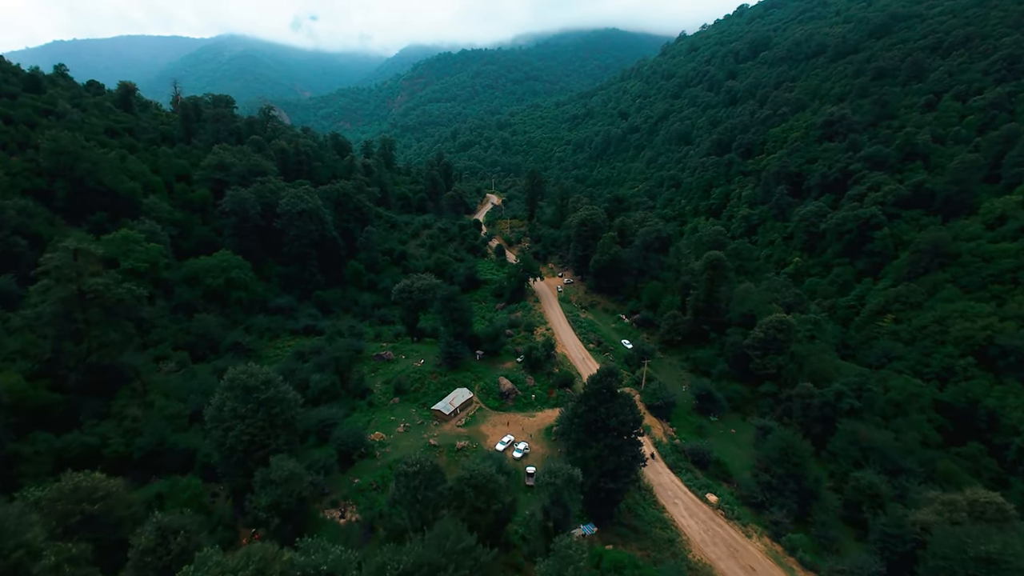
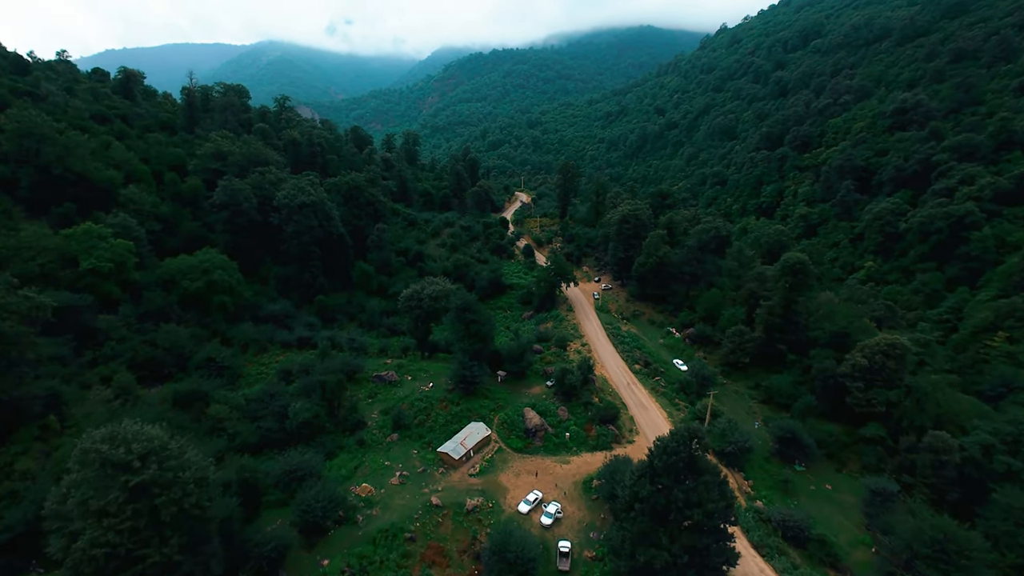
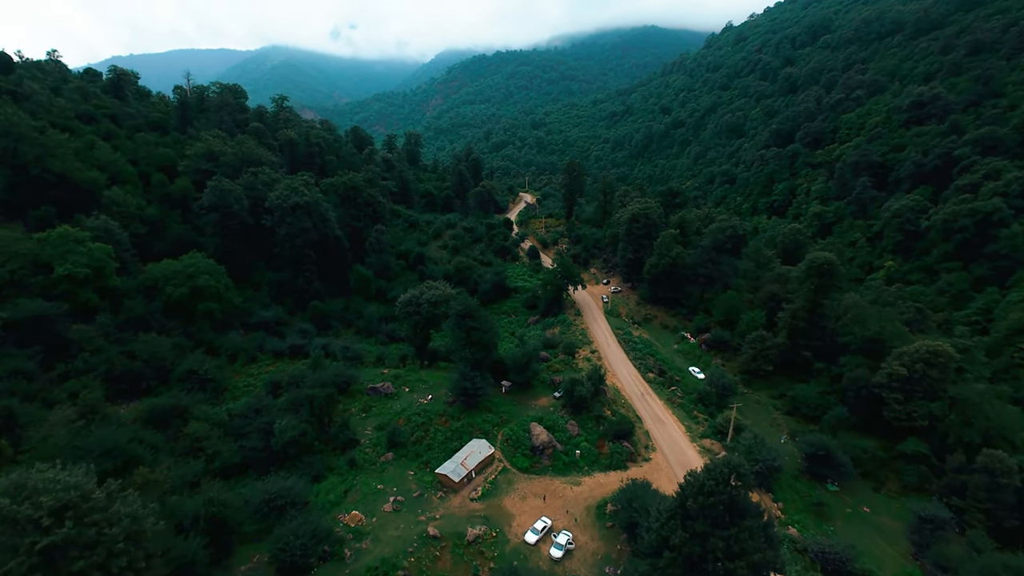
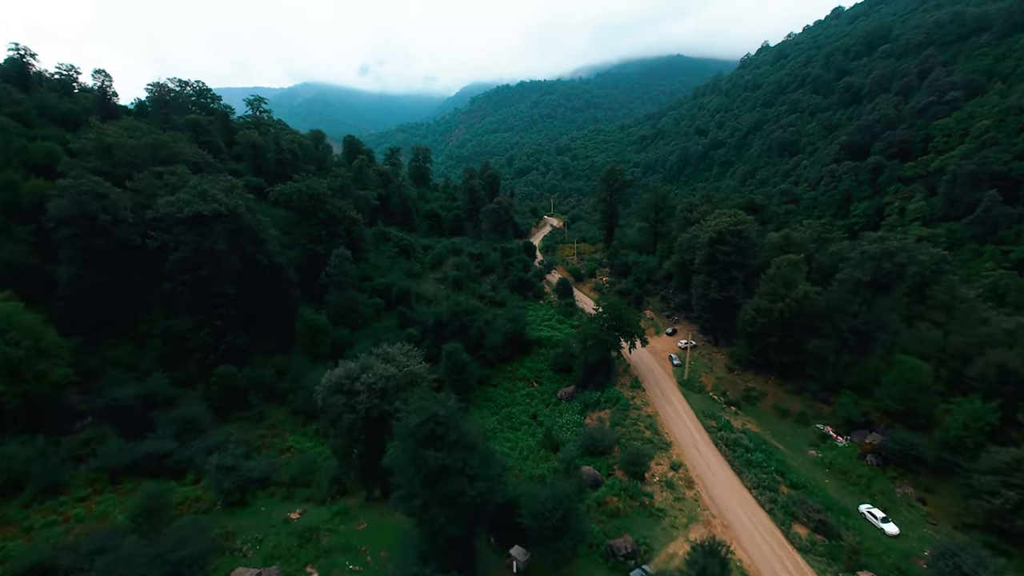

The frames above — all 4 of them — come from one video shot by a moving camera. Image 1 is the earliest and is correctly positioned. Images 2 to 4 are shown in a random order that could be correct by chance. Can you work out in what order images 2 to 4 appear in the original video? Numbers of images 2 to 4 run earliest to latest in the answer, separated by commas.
2, 3, 4
